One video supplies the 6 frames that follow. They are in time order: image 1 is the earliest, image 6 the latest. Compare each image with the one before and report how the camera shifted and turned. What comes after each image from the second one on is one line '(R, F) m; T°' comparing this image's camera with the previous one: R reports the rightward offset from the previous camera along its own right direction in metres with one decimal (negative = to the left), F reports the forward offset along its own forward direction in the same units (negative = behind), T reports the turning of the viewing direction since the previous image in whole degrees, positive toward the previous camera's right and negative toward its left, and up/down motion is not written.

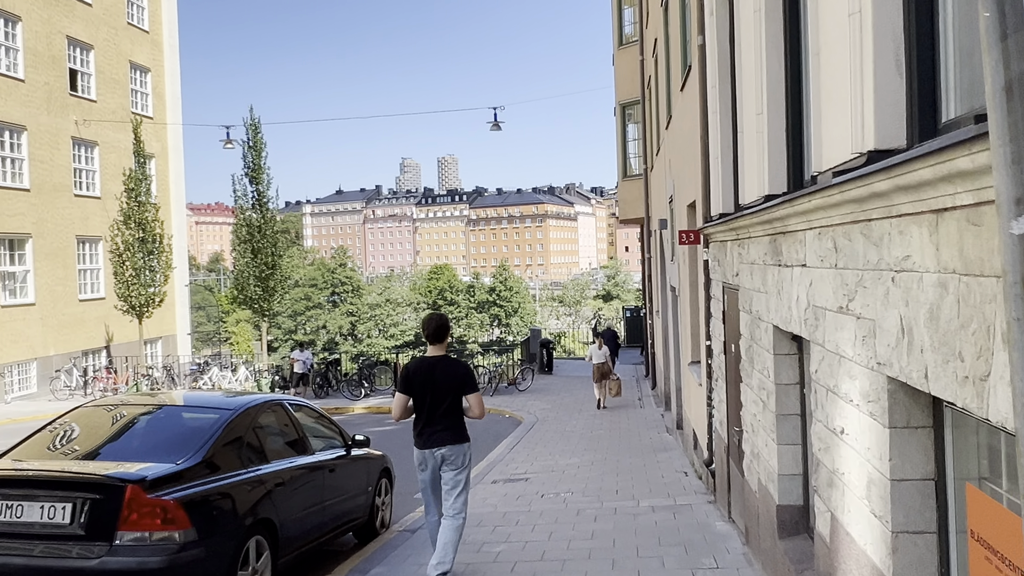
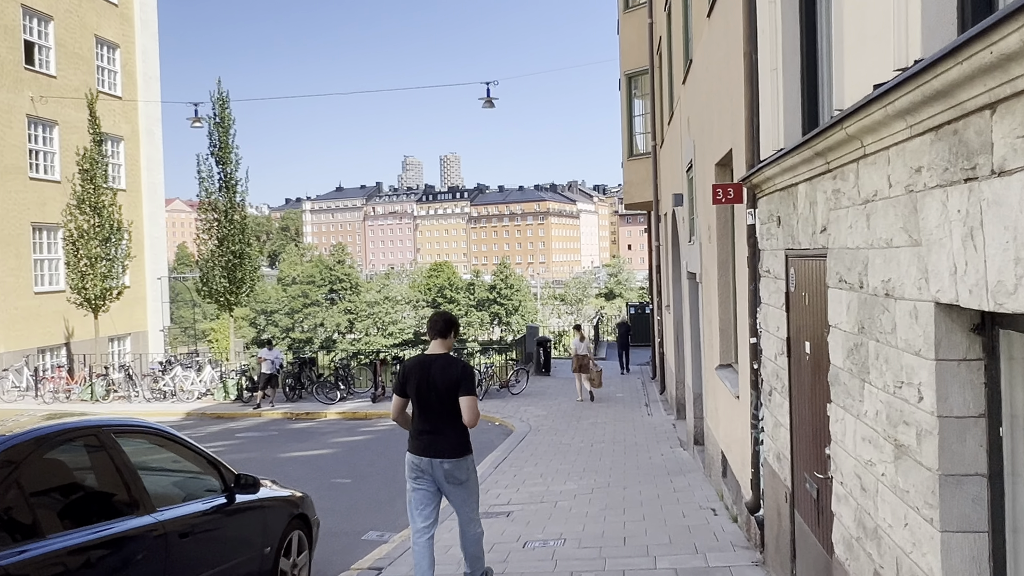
(+0.2, +2.2) m; 0°
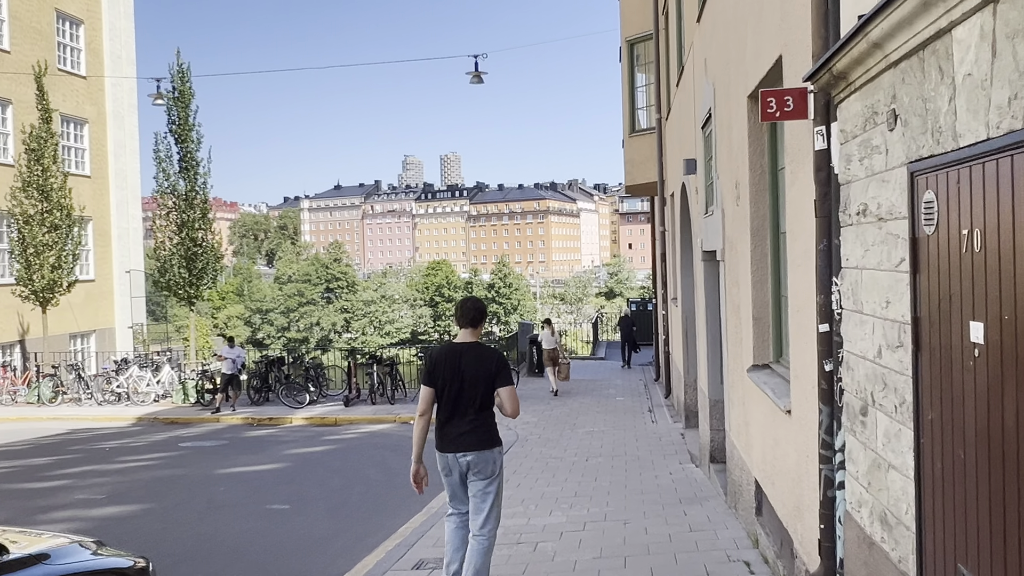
(+0.2, +2.0) m; 0°
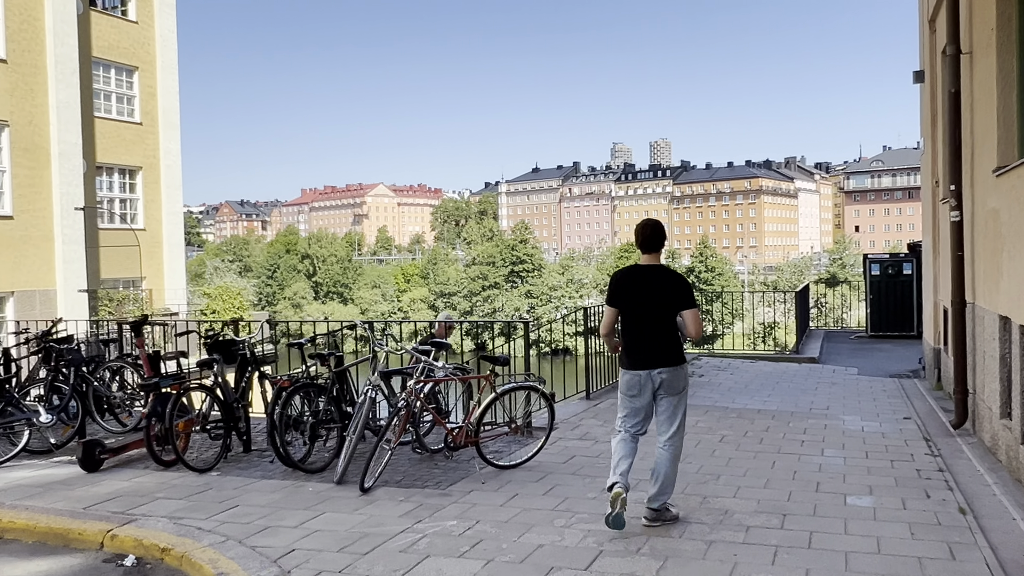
(+1.4, +11.8) m; -14°
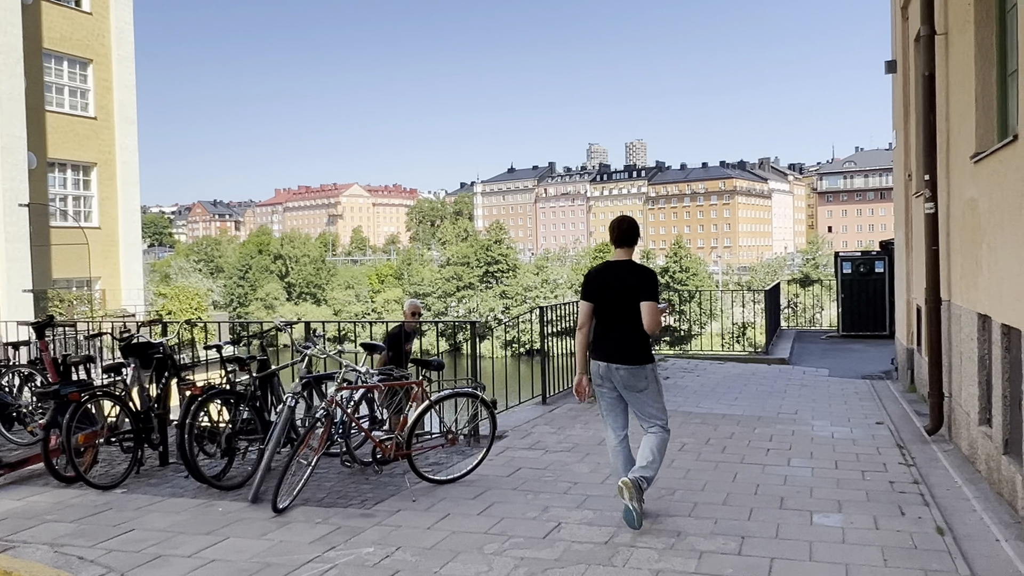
(+0.3, +0.6) m; +2°
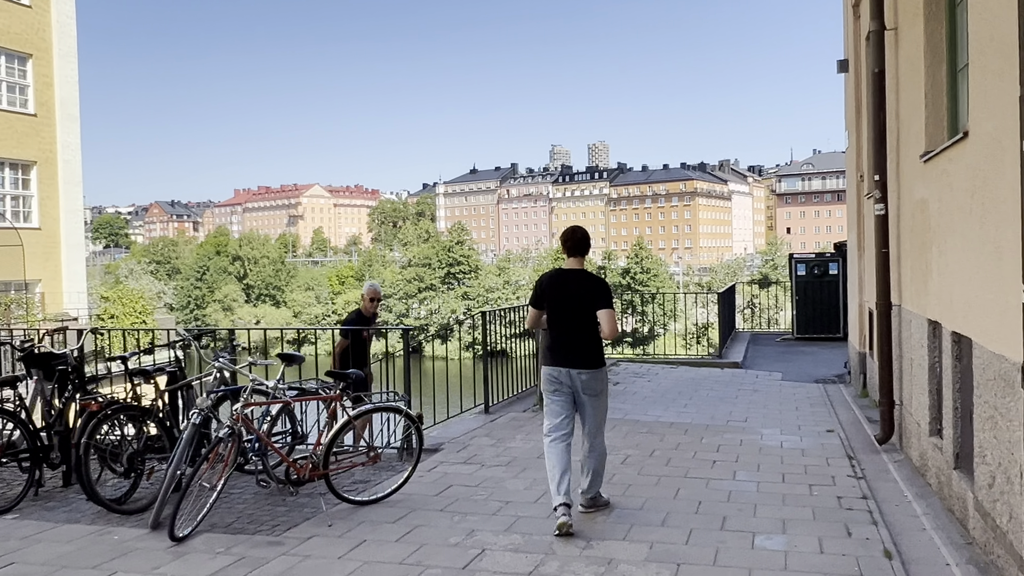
(+0.2, +0.4) m; +2°
